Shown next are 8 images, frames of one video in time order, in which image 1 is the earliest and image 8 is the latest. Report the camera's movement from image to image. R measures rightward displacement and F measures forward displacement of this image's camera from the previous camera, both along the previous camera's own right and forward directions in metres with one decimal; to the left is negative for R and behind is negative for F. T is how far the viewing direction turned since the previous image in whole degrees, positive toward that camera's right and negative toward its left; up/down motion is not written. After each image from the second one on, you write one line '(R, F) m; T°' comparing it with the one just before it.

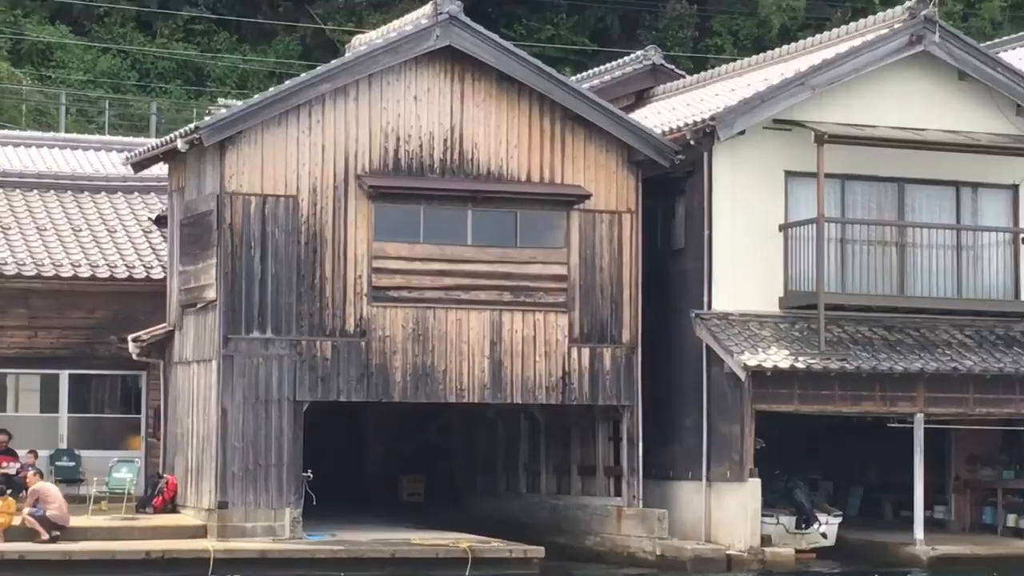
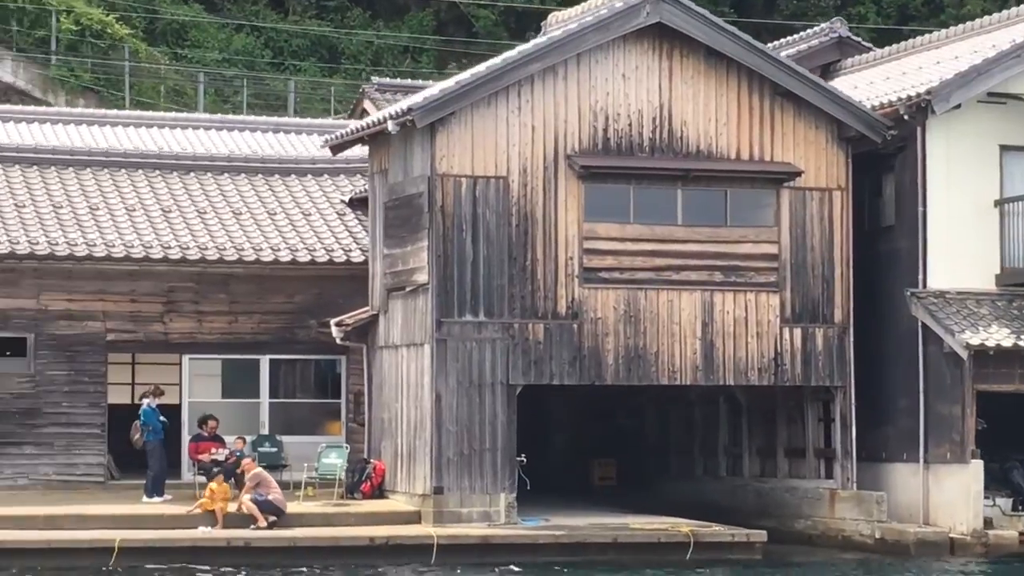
(-1.0, +0.3) m; -2°
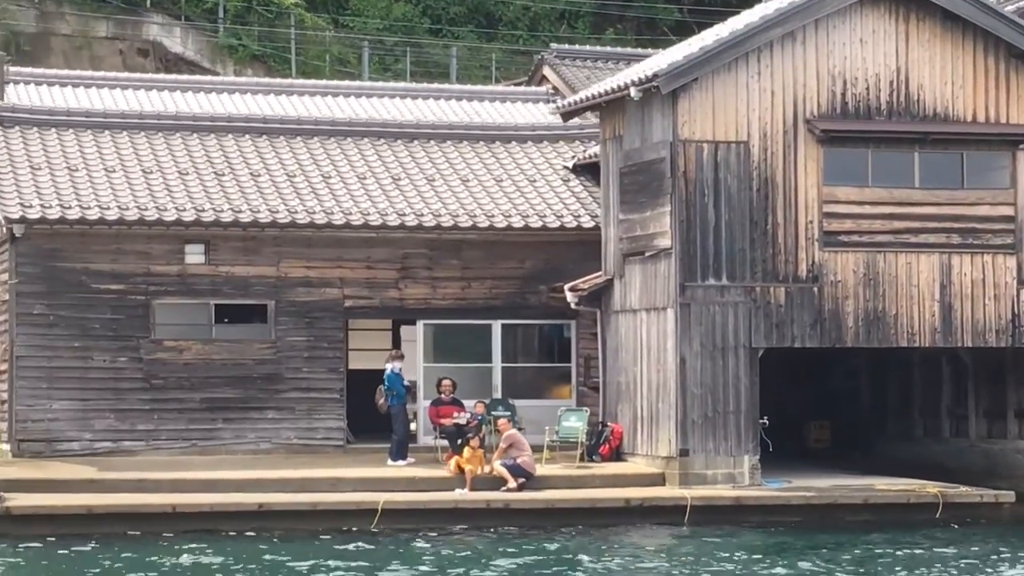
(-1.1, -0.2) m; -3°
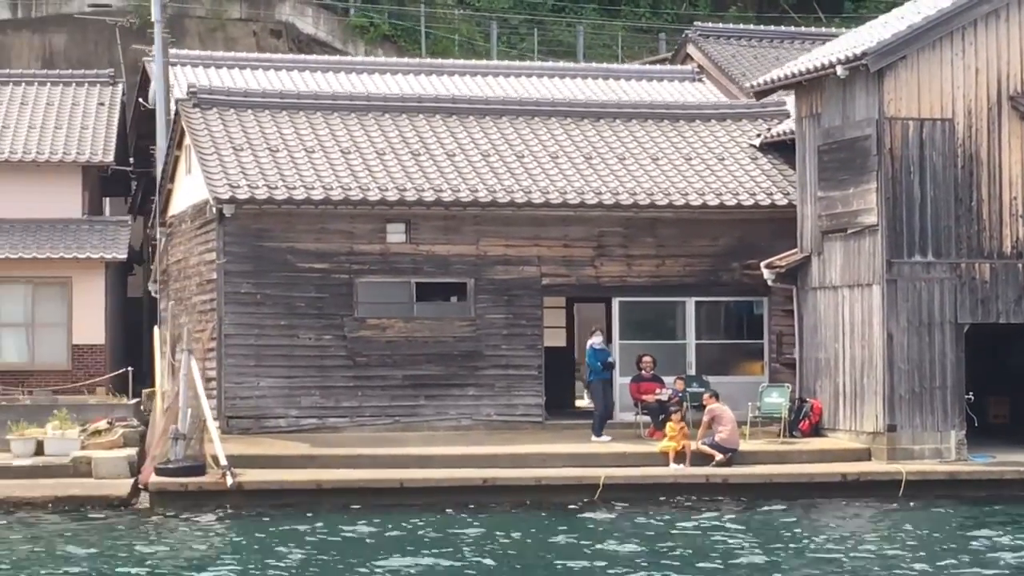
(-1.1, -0.2) m; -2°
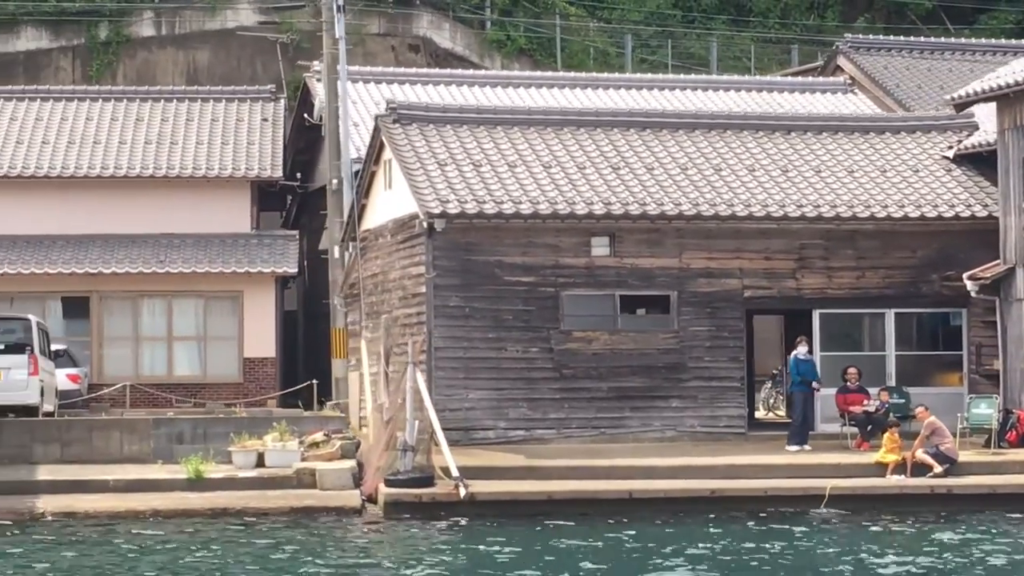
(-1.1, -0.2) m; -2°
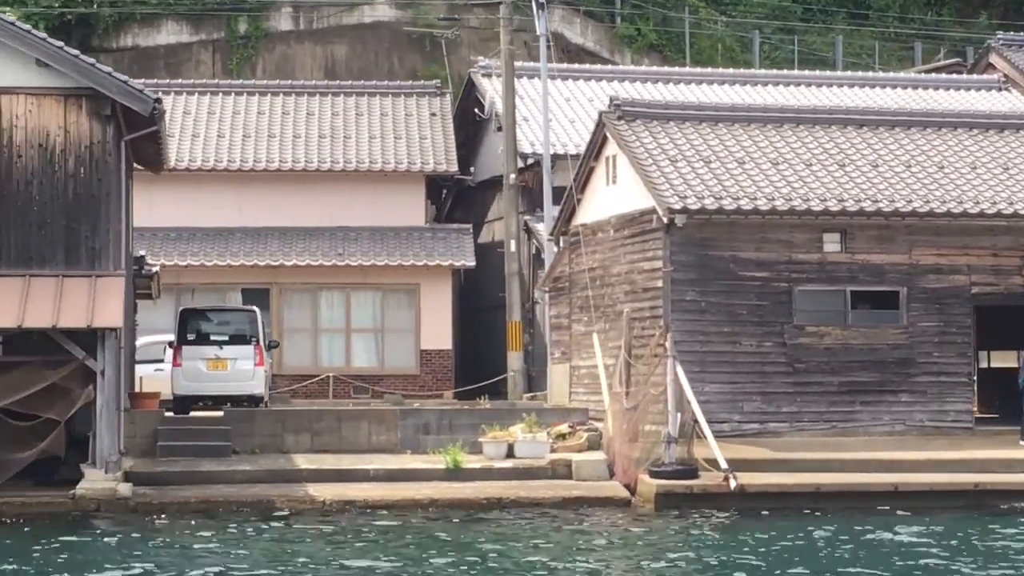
(-1.8, -0.3) m; -1°
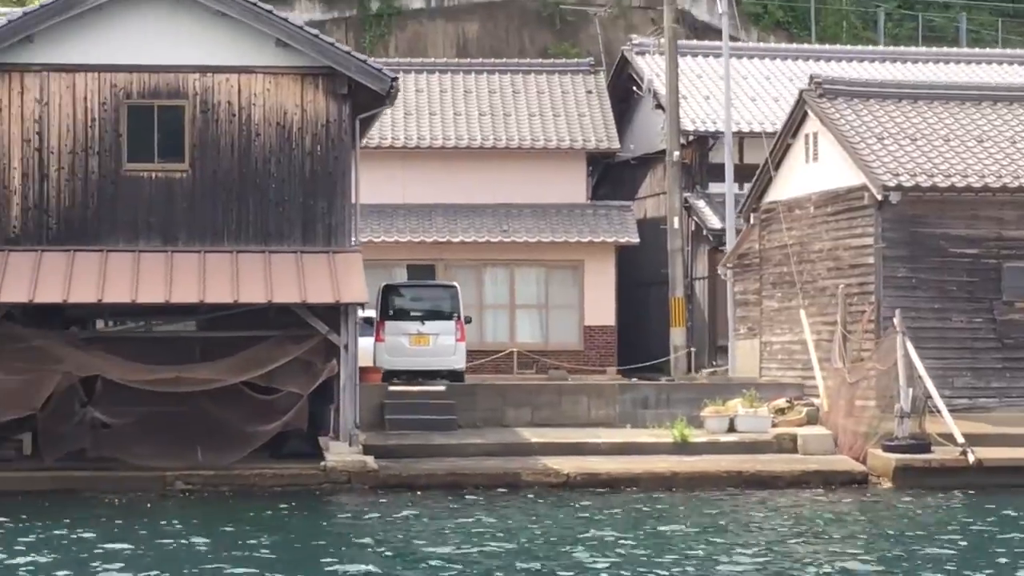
(-1.5, -0.2) m; -1°
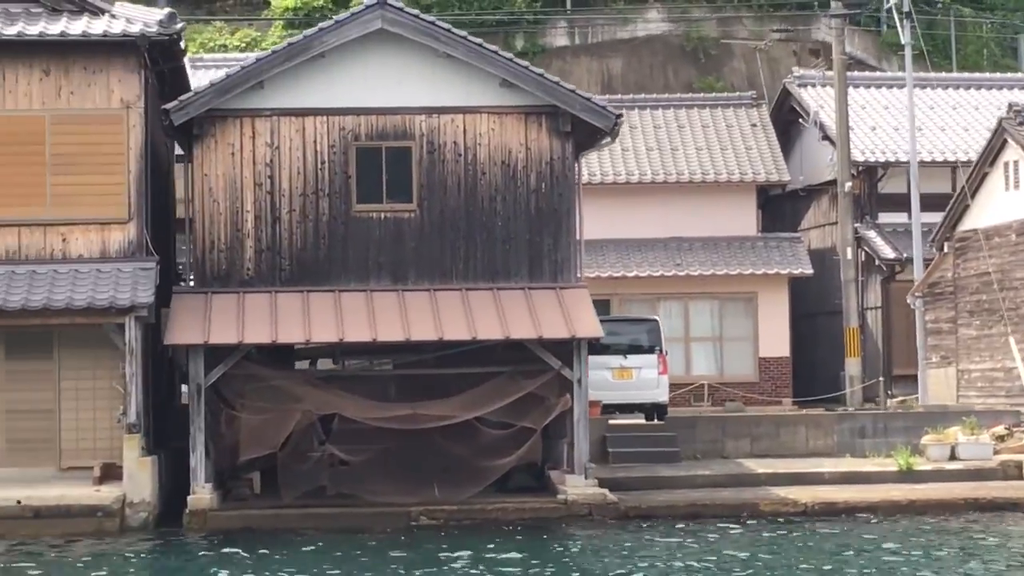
(-1.1, -0.2) m; -2°
